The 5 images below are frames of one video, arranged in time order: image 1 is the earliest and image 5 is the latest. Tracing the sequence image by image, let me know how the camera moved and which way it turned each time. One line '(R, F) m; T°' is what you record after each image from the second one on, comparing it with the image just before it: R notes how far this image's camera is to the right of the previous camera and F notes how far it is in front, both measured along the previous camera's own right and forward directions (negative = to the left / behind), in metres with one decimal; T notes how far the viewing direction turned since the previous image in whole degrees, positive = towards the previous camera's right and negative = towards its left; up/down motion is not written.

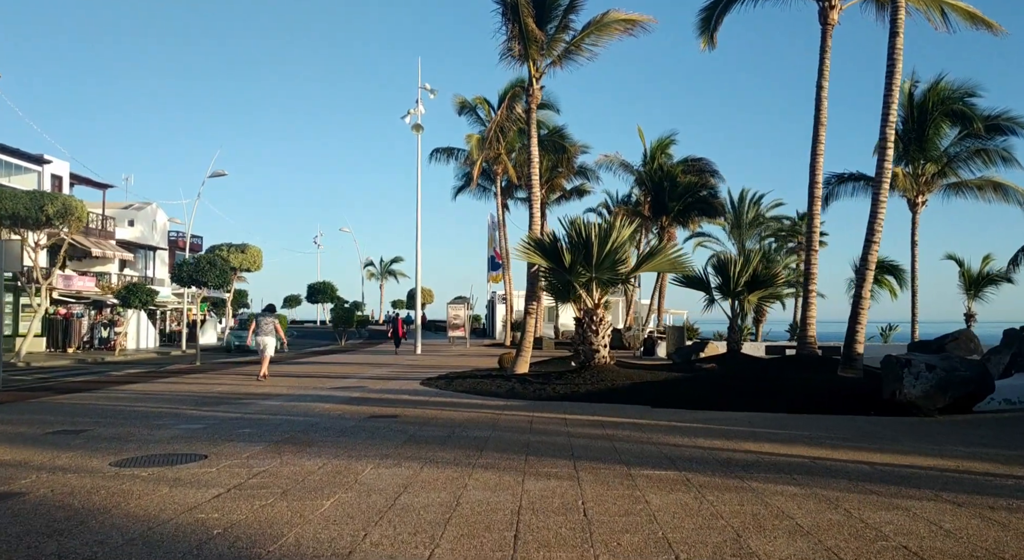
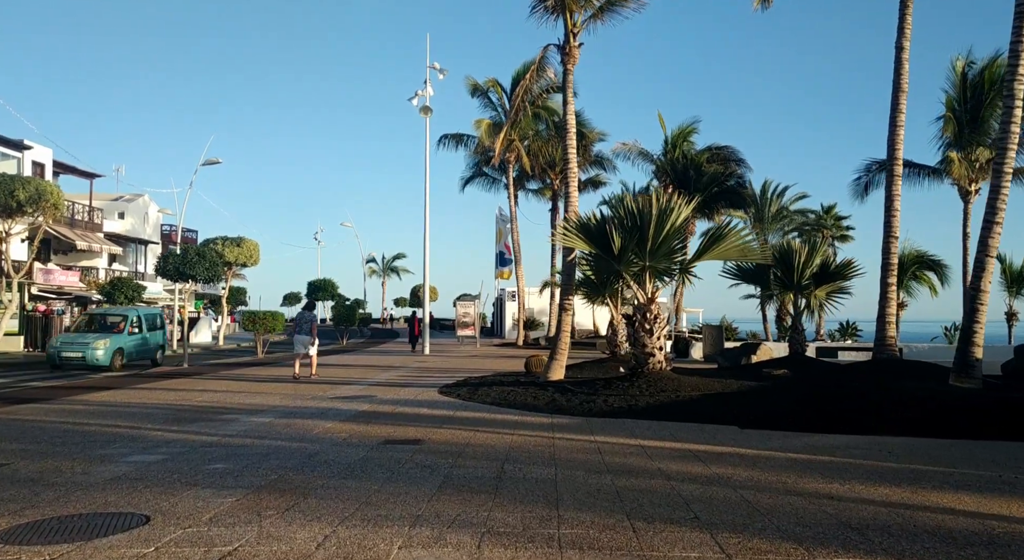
(-0.6, +2.5) m; 0°
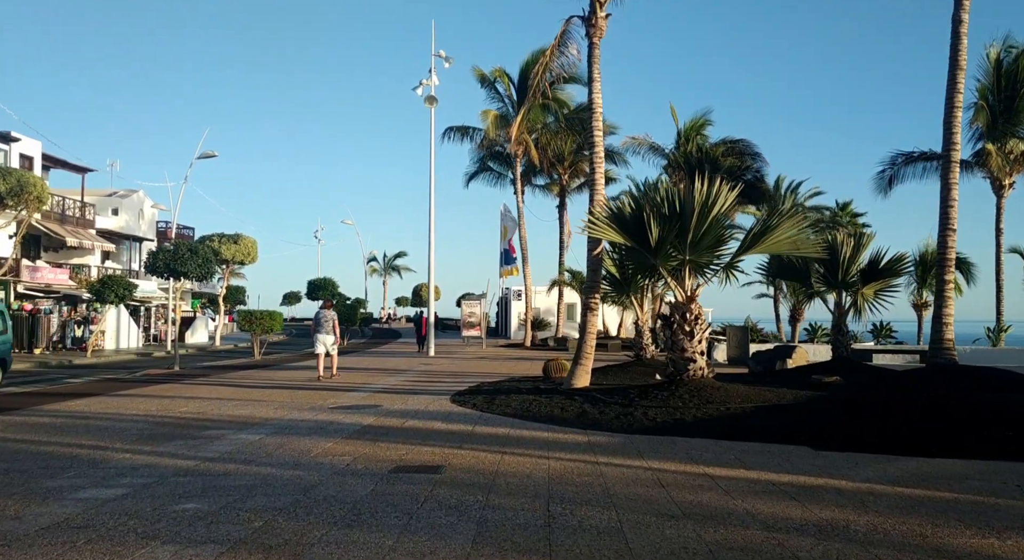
(-0.4, +1.4) m; 0°
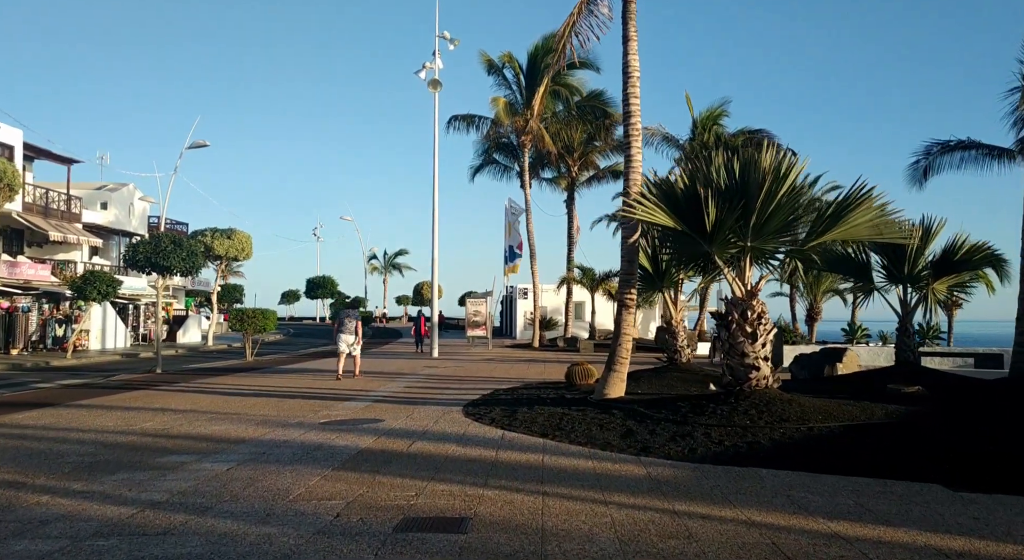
(-0.3, +1.9) m; 0°
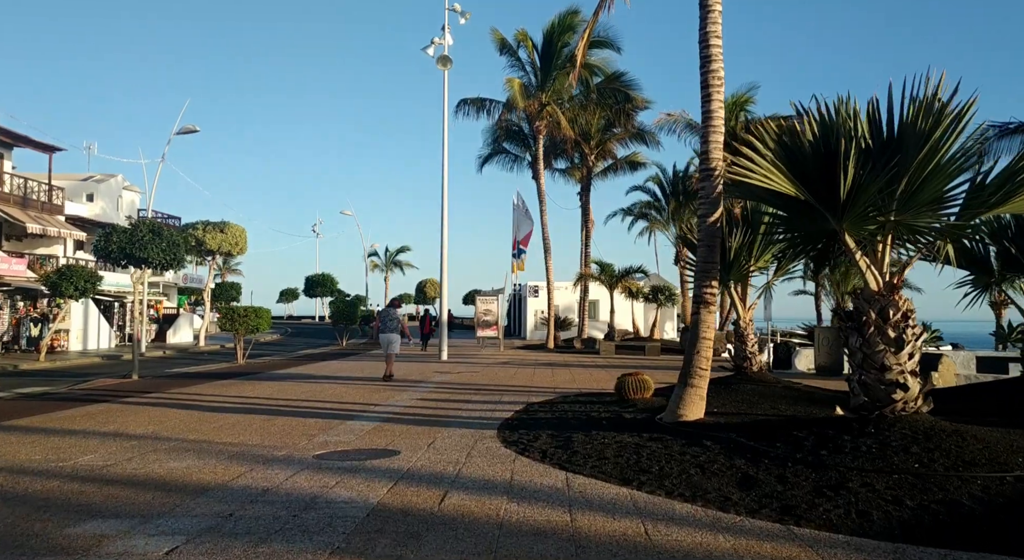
(-0.6, +2.5) m; 0°
